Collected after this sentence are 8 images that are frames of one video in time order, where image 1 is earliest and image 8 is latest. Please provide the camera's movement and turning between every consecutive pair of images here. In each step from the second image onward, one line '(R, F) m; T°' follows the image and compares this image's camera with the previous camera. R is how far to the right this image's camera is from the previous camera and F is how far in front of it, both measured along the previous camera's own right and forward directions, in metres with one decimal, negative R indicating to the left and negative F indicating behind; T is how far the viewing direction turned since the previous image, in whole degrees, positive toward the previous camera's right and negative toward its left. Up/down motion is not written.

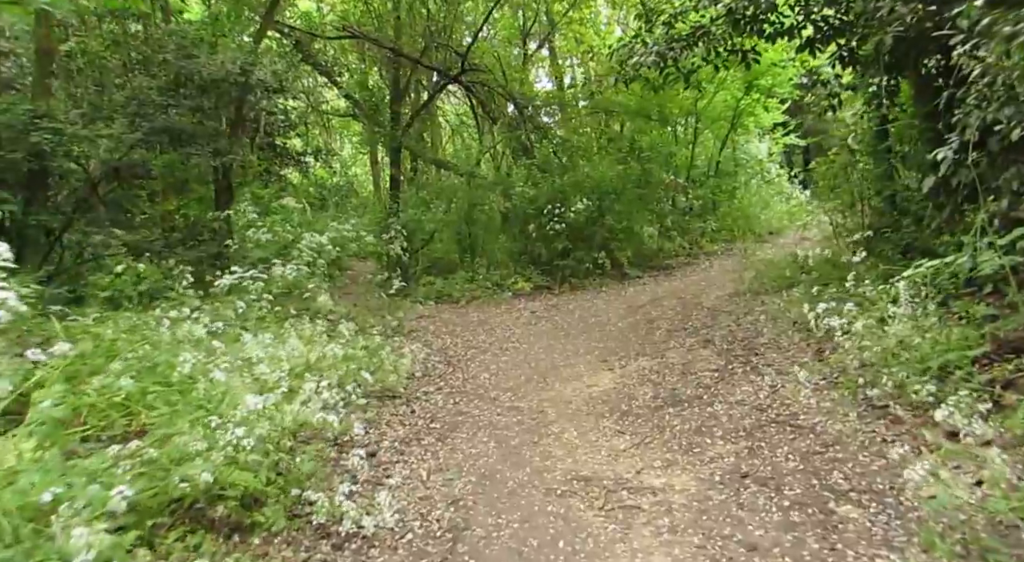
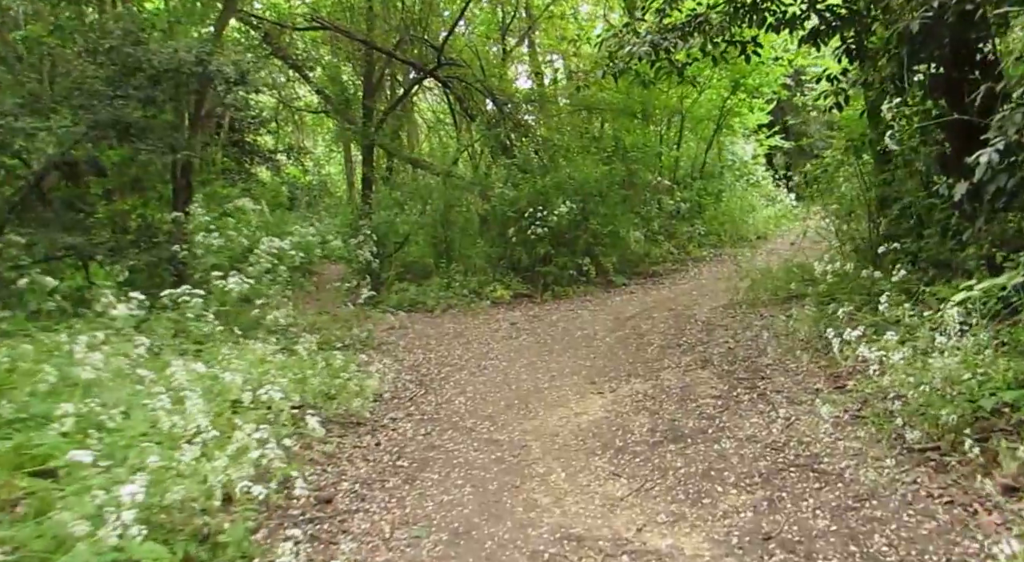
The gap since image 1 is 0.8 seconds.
(0.0, +0.7) m; +2°
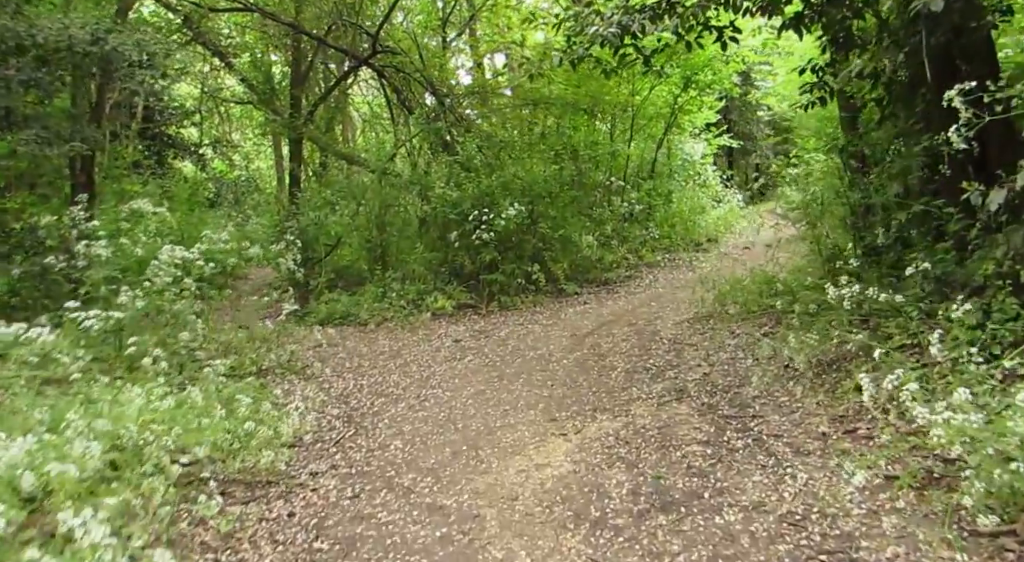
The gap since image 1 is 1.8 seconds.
(0.0, +1.0) m; +5°
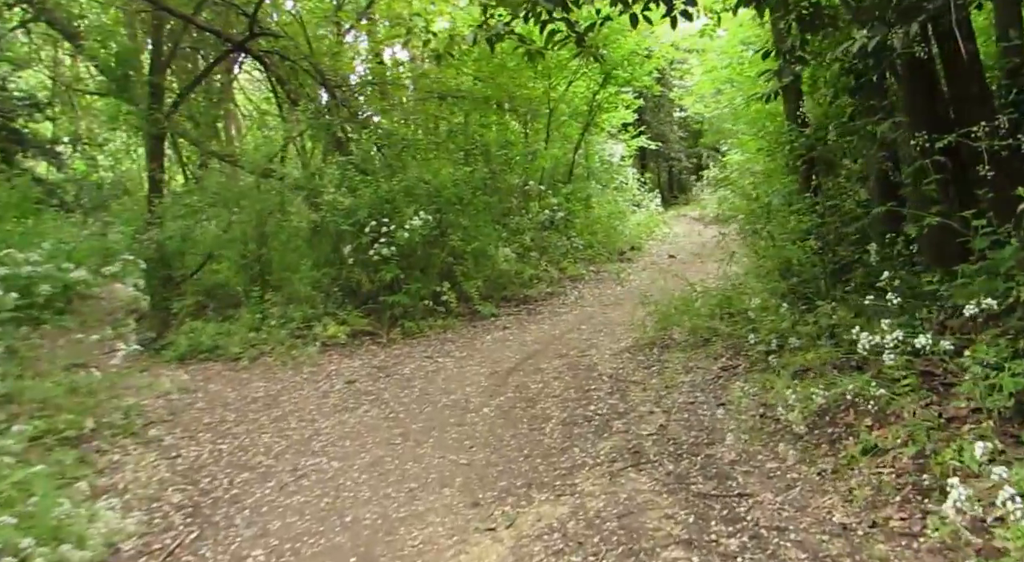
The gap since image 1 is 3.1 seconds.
(0.0, +1.3) m; +8°
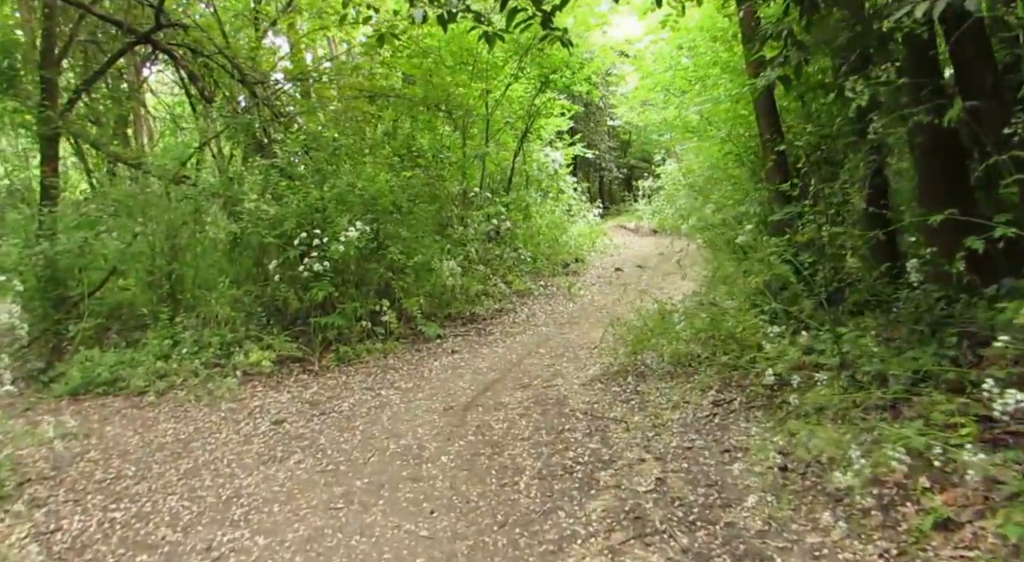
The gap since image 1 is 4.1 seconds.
(-0.2, +0.8) m; +6°
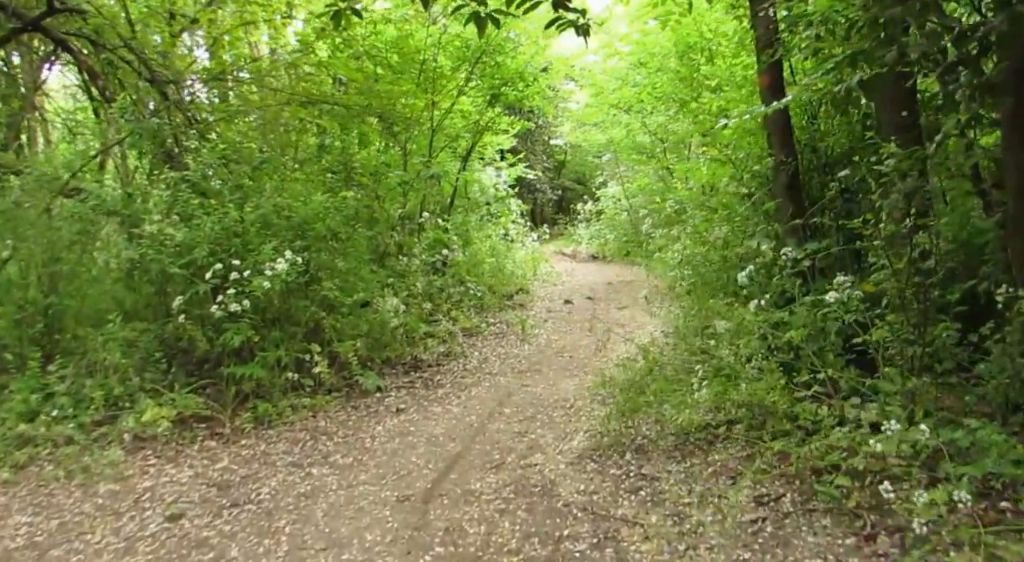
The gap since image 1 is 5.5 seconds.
(-0.3, +1.2) m; +6°
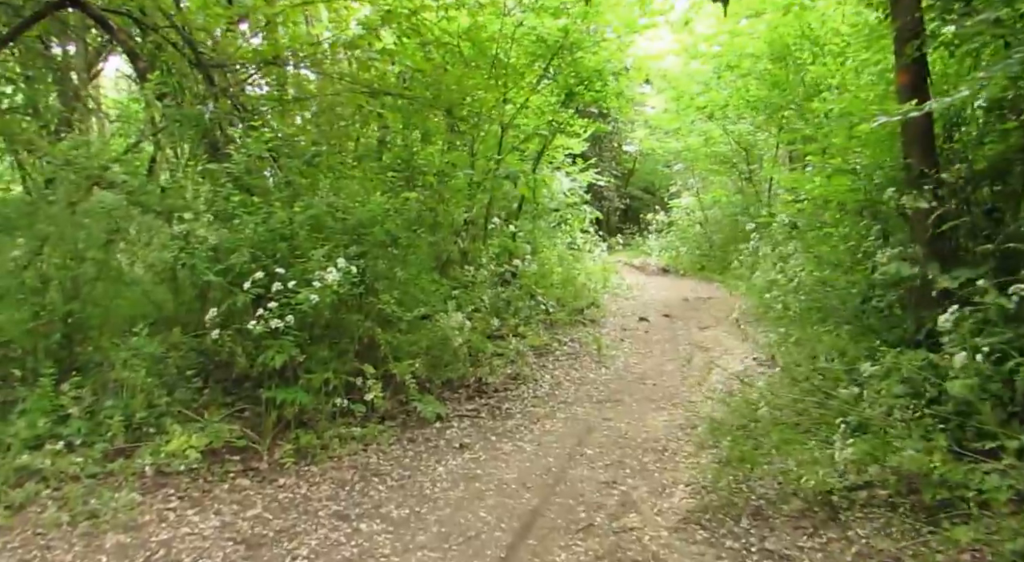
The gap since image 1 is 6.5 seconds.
(-0.3, +0.9) m; -4°
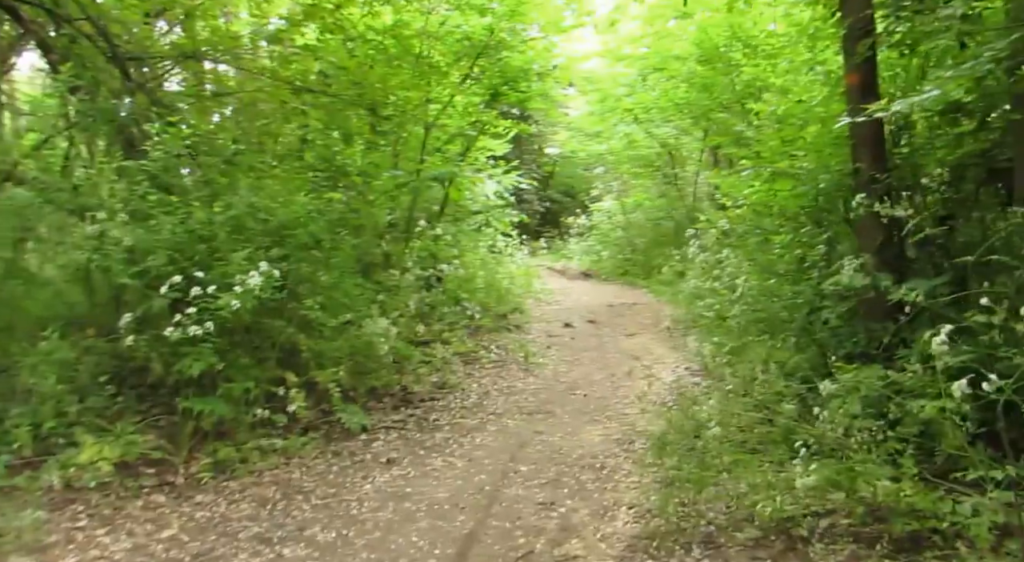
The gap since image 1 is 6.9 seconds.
(-0.1, +0.3) m; +7°
